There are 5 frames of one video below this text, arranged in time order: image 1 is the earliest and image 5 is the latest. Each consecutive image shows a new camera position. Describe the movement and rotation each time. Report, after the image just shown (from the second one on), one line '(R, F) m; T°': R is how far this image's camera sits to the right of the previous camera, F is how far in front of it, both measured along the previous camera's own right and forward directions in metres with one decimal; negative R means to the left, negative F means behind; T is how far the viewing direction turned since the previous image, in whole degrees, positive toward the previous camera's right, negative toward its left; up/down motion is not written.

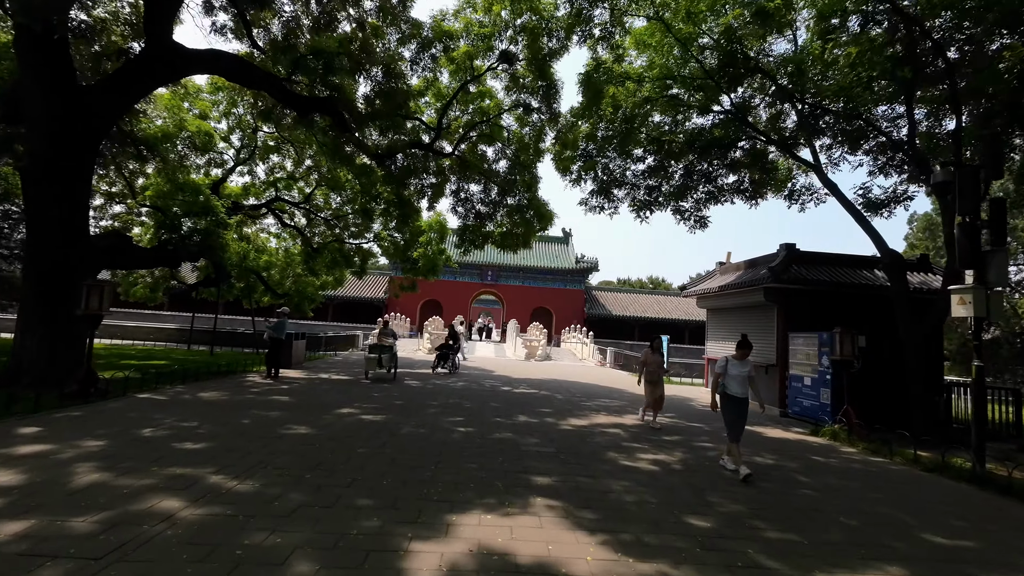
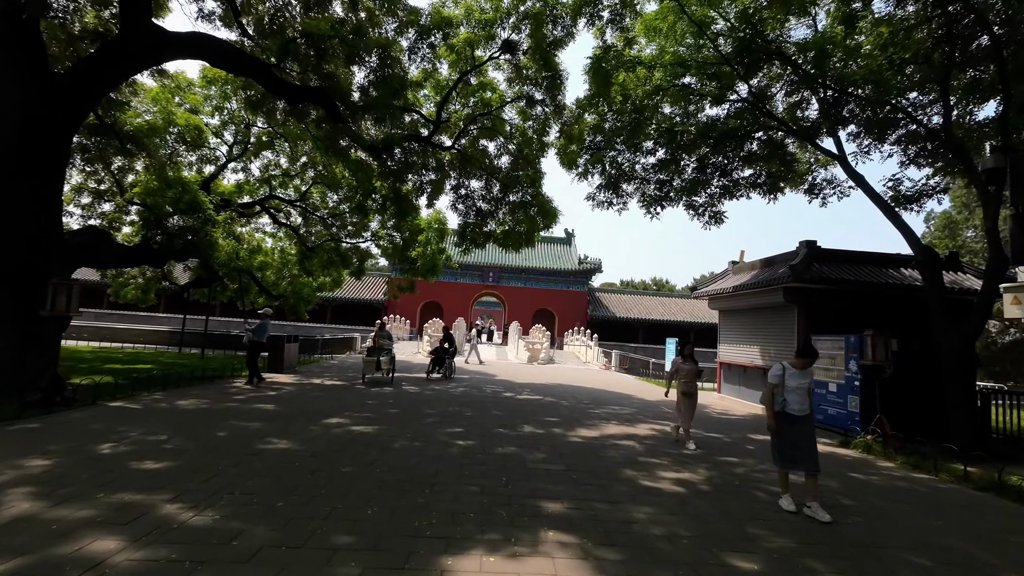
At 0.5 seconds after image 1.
(0.0, +0.5) m; 0°
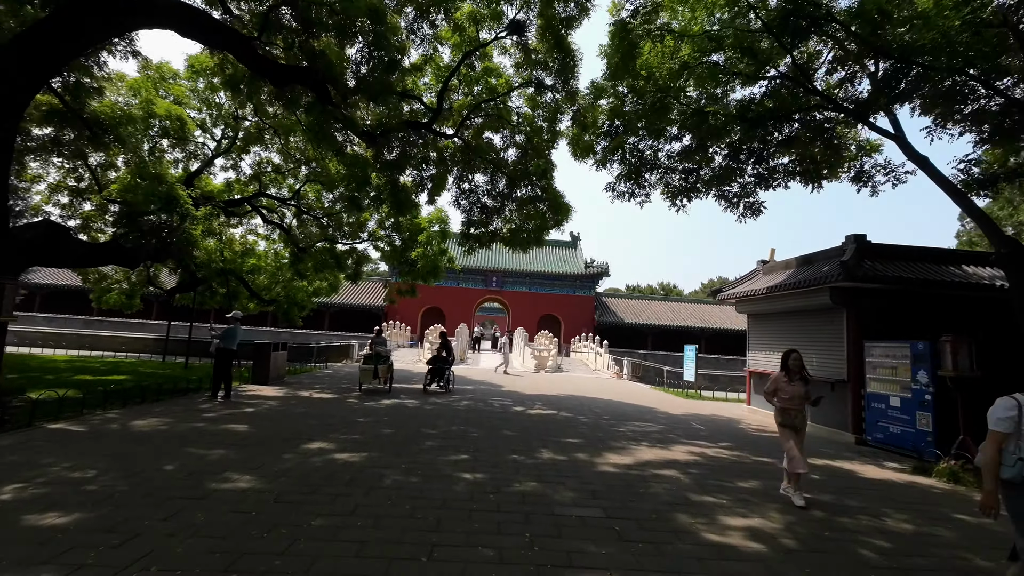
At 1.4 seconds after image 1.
(-0.1, +1.0) m; 0°
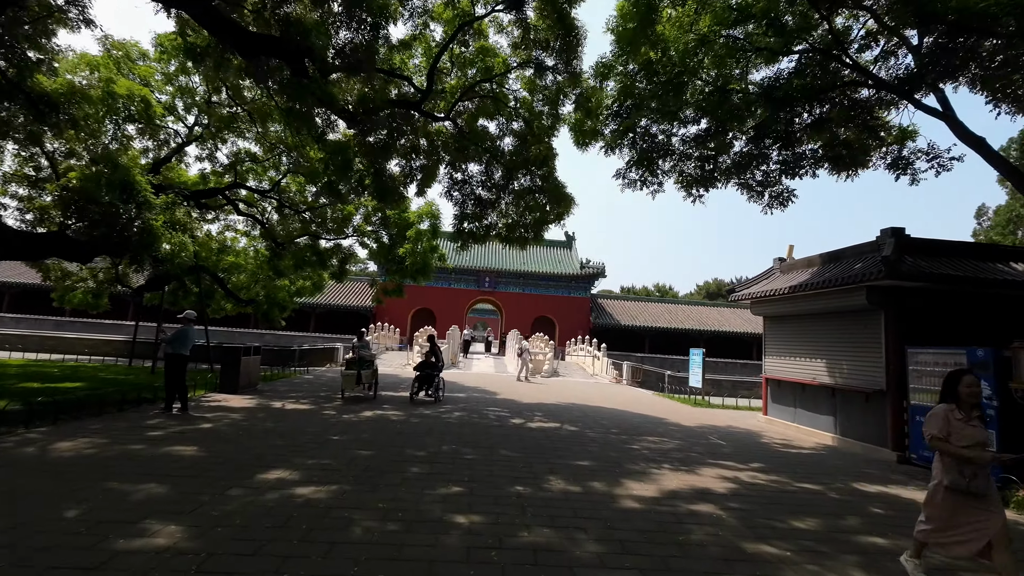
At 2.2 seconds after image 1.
(-0.1, +0.9) m; +1°
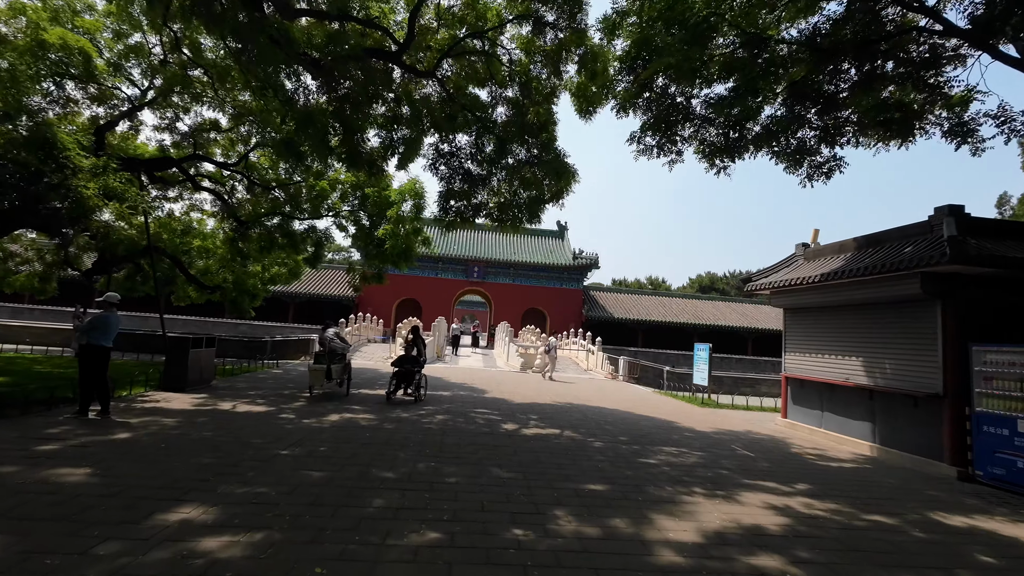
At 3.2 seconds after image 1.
(-0.1, +1.1) m; +1°
